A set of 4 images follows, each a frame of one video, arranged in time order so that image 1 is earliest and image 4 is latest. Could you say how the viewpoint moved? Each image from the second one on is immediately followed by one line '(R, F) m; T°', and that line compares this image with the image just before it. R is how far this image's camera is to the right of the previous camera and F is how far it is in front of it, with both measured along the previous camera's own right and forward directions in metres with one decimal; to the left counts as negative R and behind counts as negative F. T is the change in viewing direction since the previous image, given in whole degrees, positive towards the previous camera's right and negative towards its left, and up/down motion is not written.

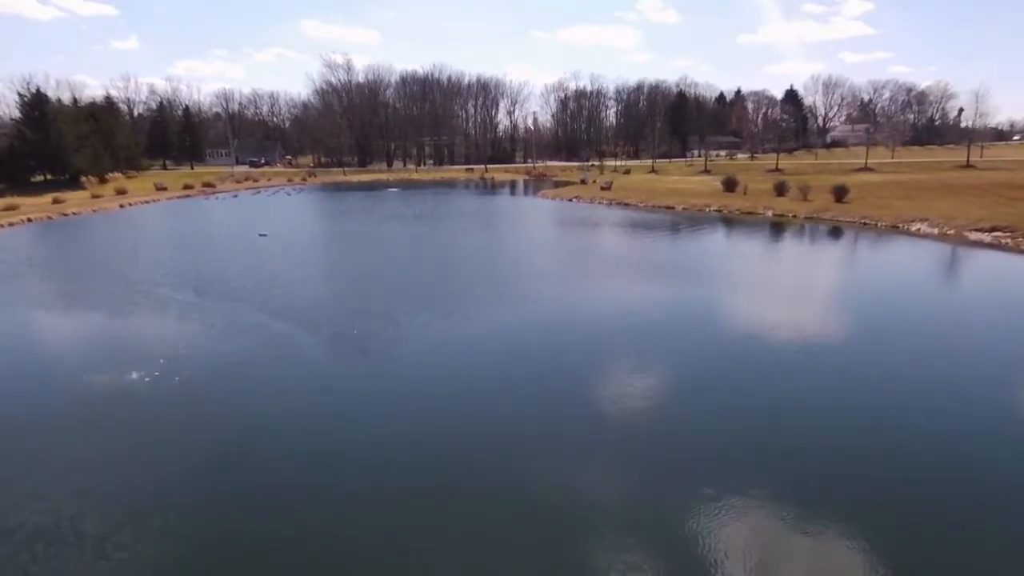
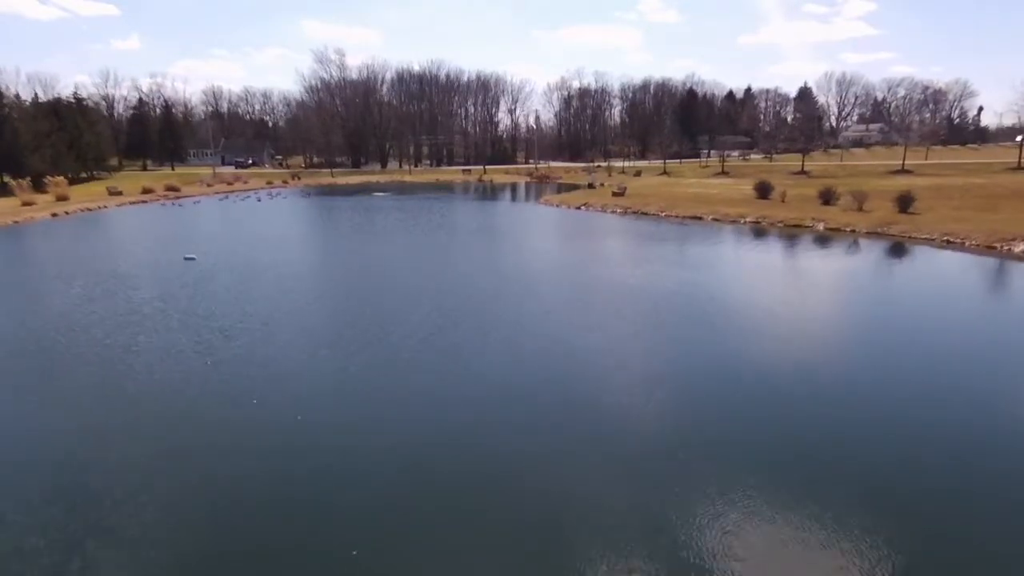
(+0.1, +2.3) m; 0°
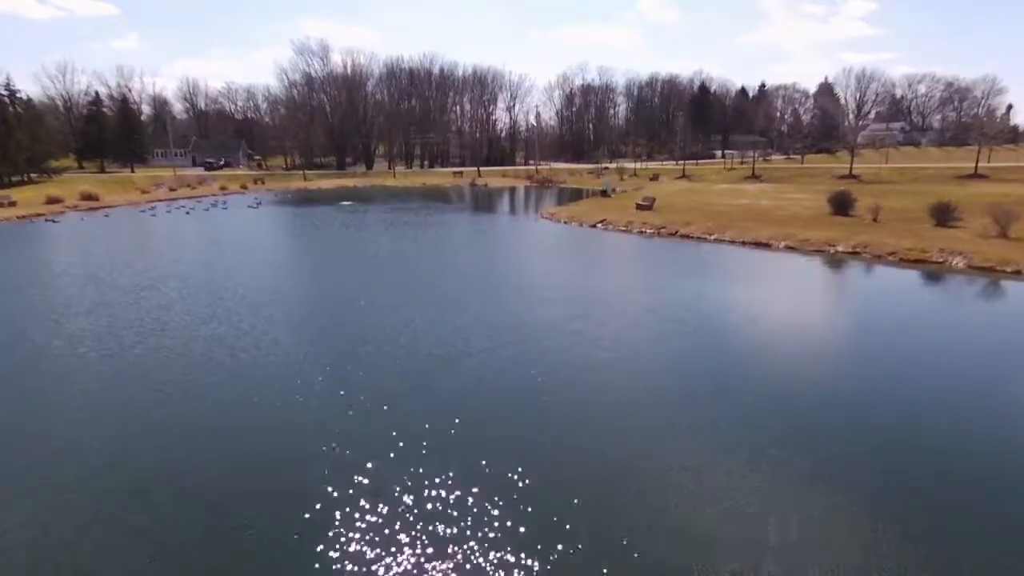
(+0.1, +3.6) m; 0°
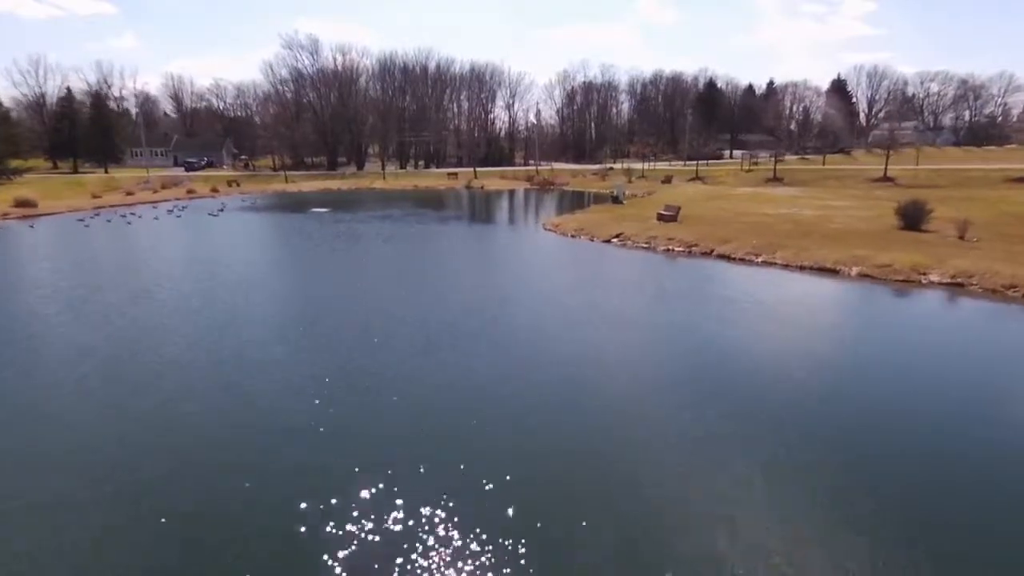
(0.0, +2.0) m; 0°
